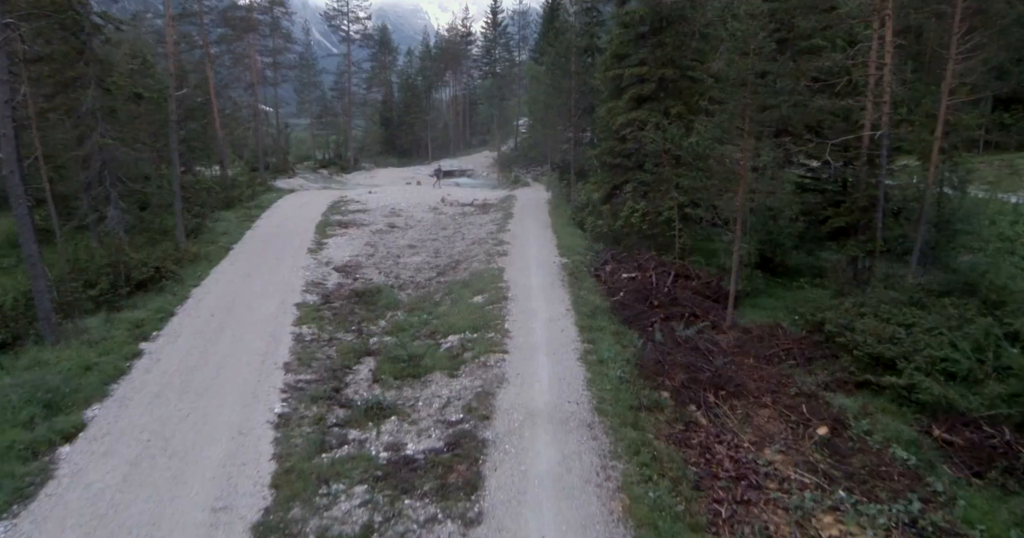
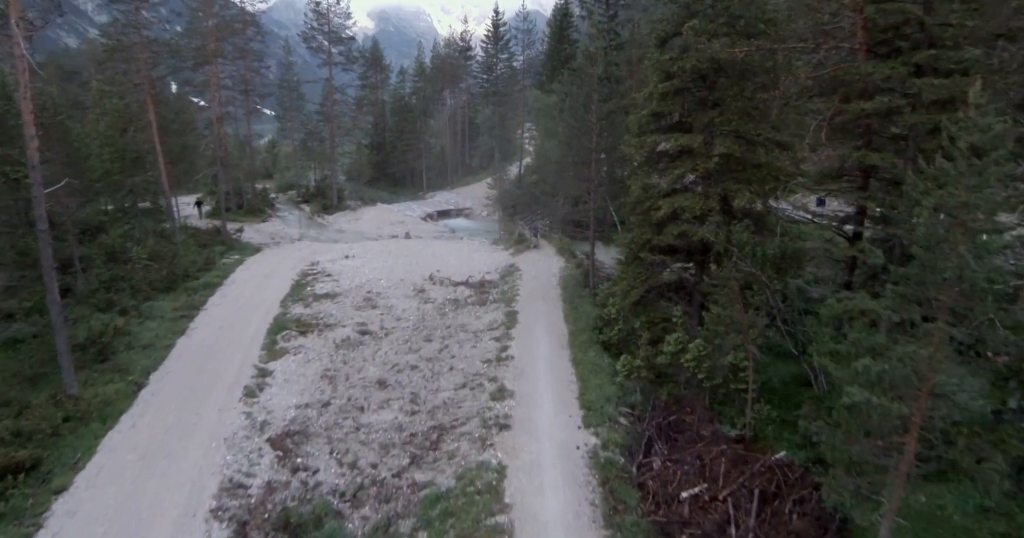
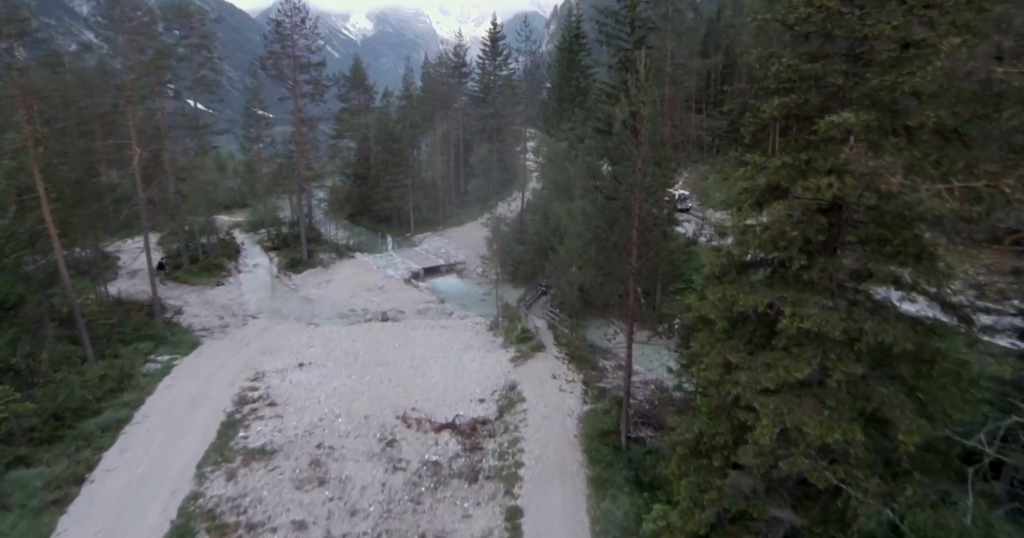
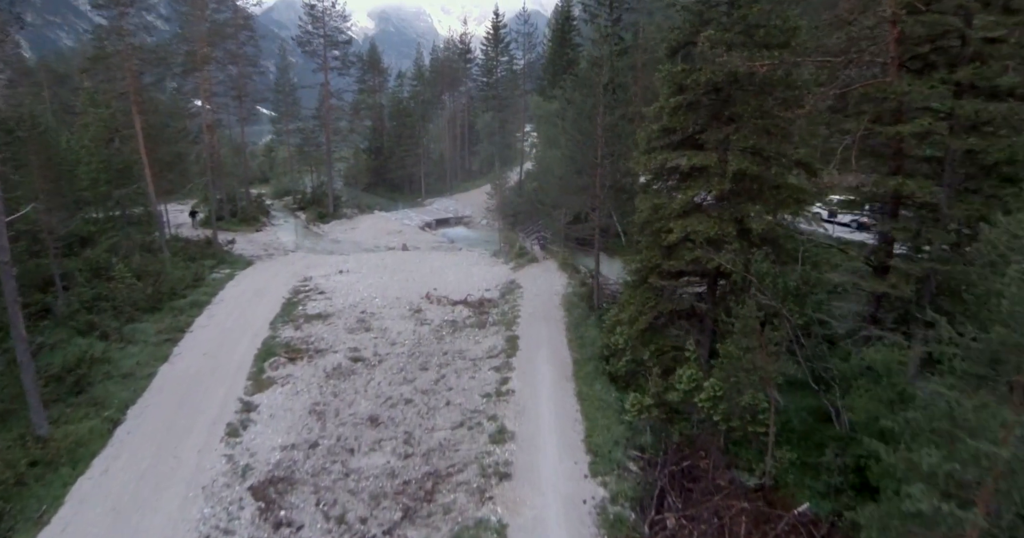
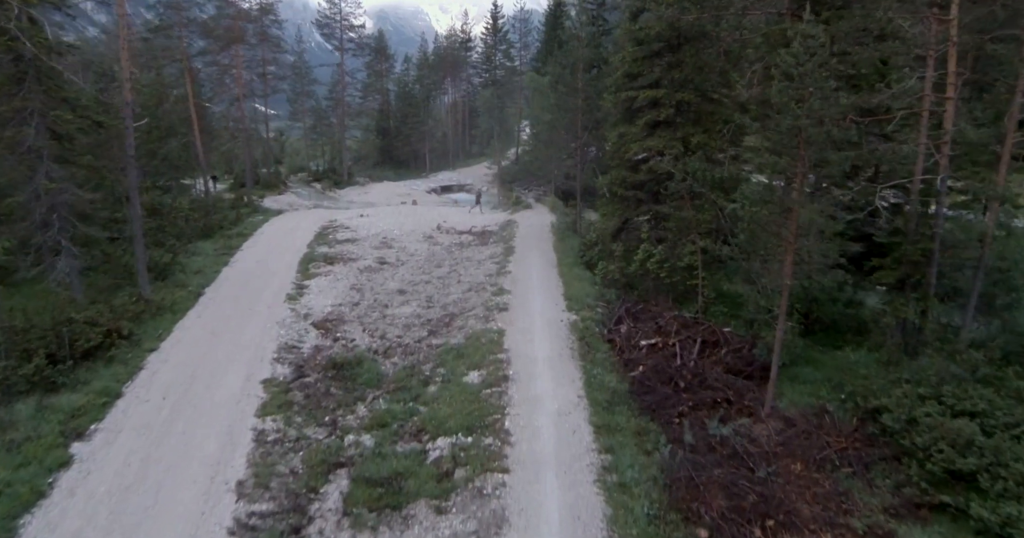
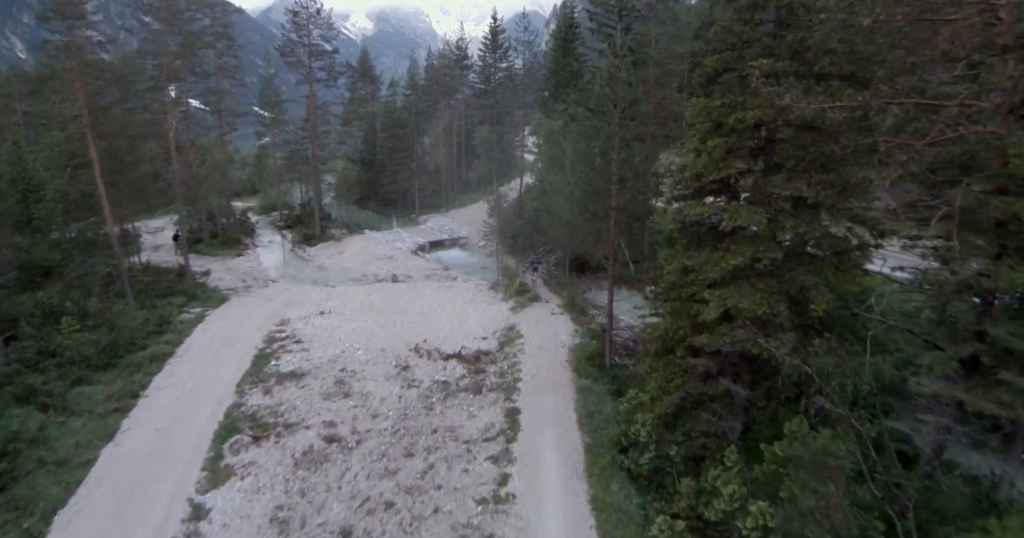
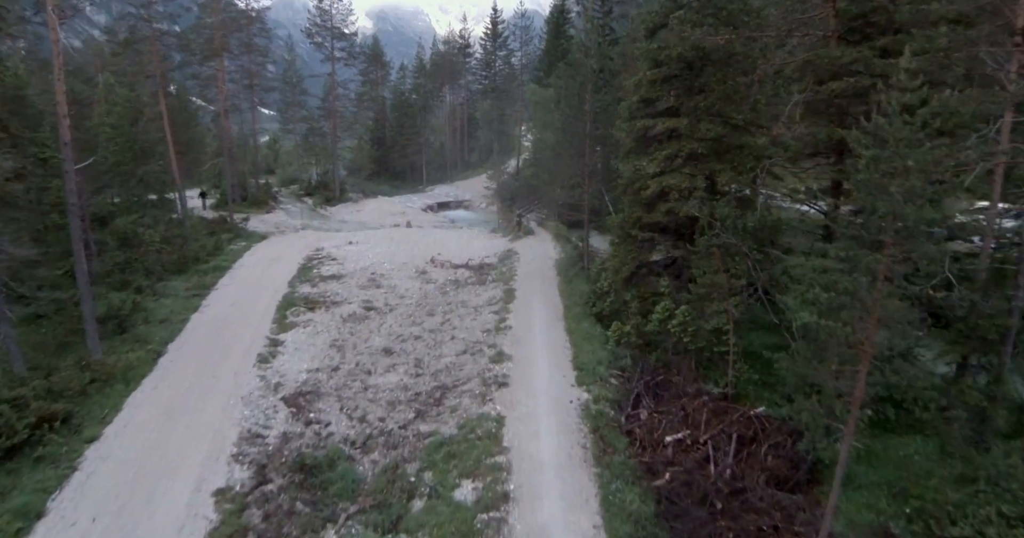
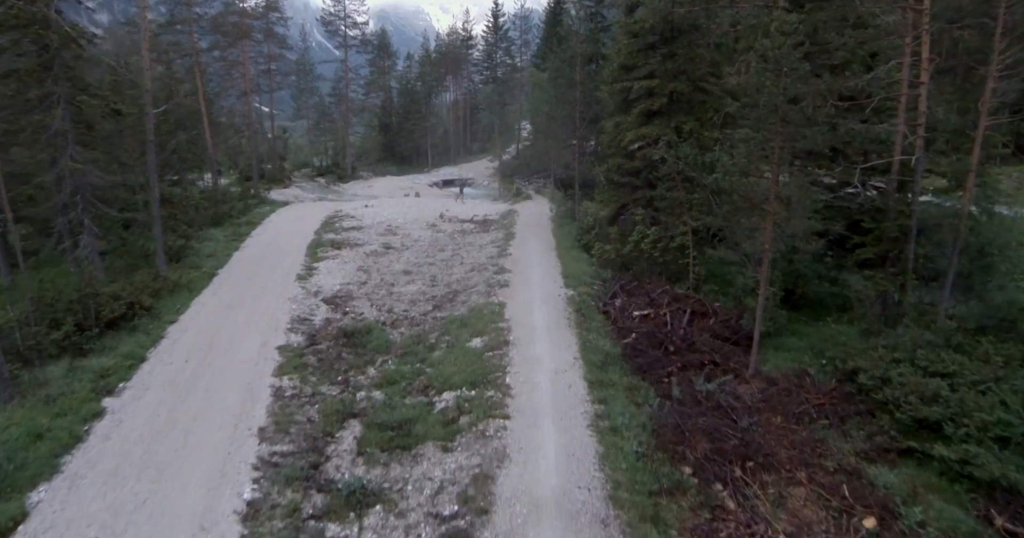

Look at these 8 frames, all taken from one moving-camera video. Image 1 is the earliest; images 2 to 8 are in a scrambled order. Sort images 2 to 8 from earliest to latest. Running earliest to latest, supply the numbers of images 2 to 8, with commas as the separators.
8, 5, 7, 2, 4, 6, 3
